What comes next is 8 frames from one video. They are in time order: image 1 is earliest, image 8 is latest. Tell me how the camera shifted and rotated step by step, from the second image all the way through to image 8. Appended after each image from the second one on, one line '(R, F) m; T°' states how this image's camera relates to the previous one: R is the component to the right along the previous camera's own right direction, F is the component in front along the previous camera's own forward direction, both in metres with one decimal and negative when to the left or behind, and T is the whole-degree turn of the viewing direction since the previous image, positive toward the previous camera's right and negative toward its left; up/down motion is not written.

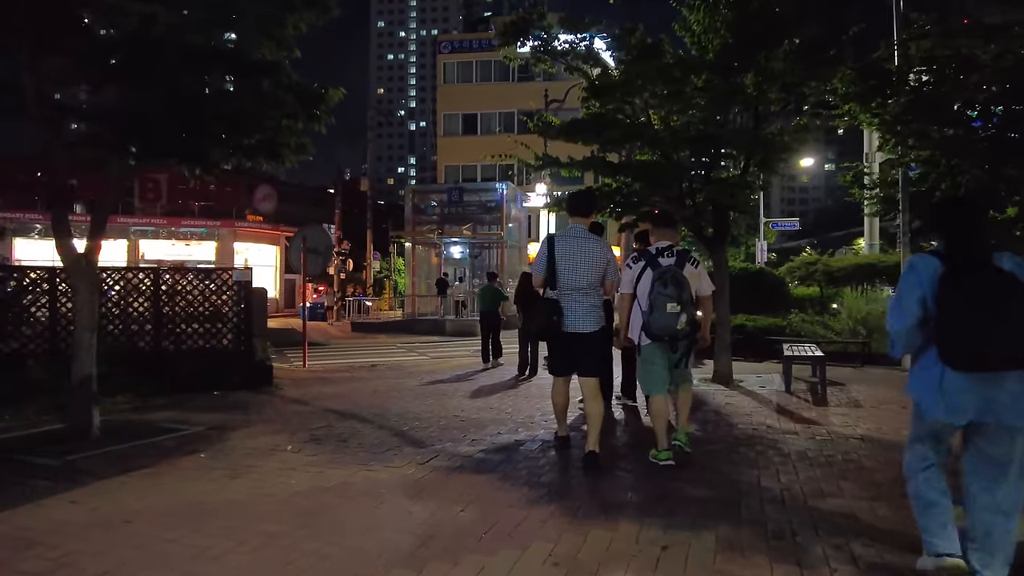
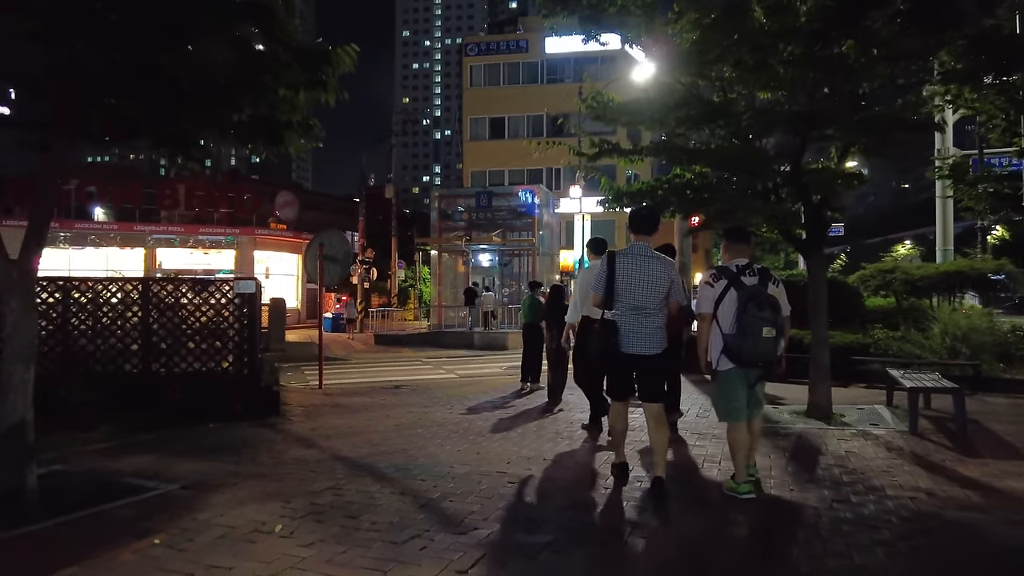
(-0.3, +1.6) m; -2°
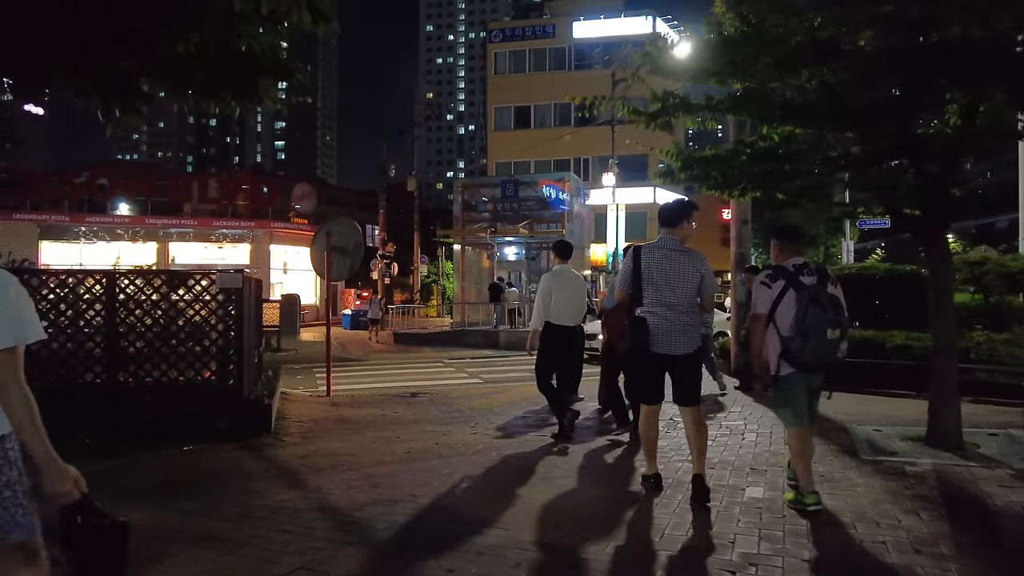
(-0.1, +1.6) m; -2°
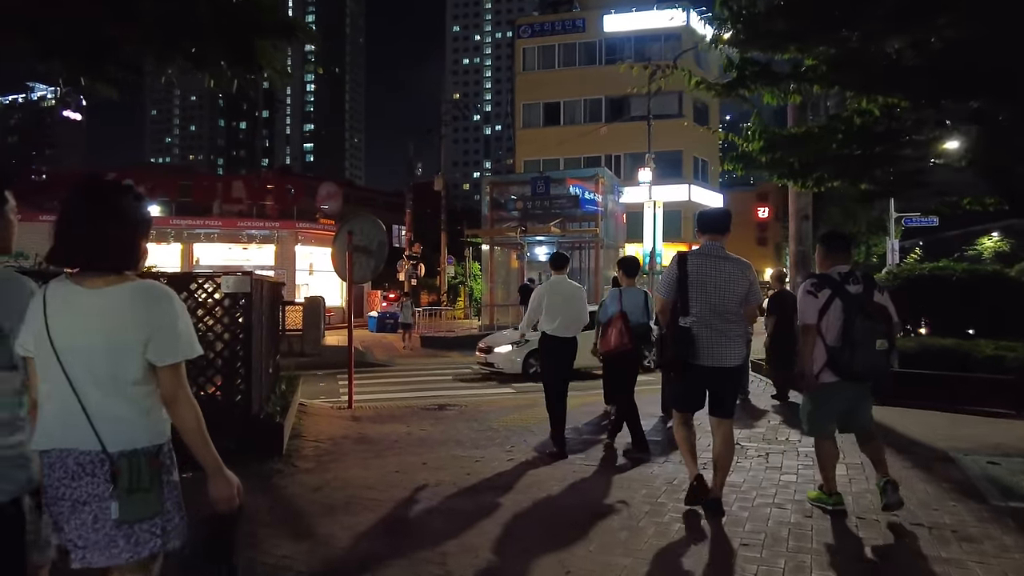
(-0.2, +1.0) m; -2°
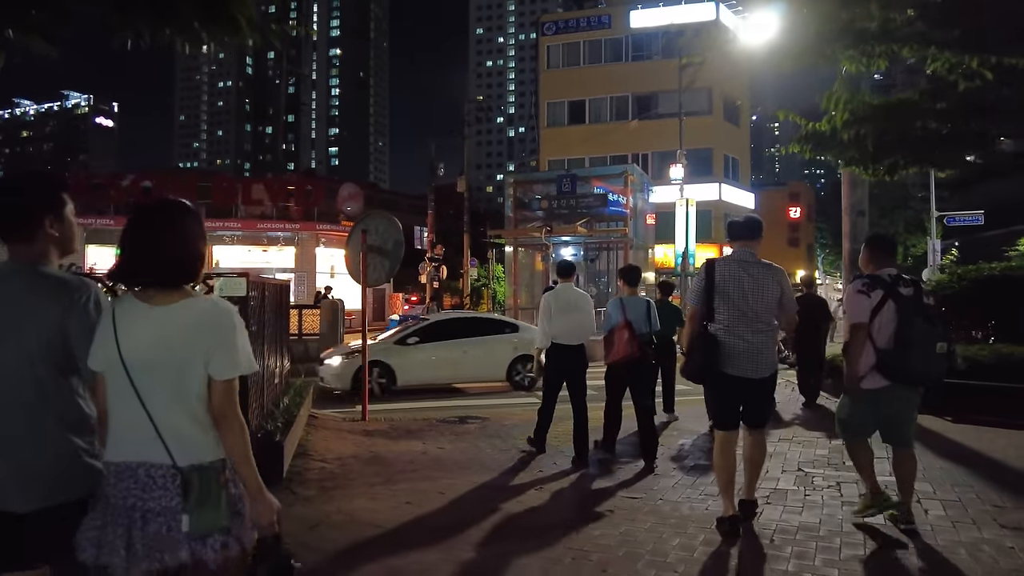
(0.0, +0.8) m; -2°
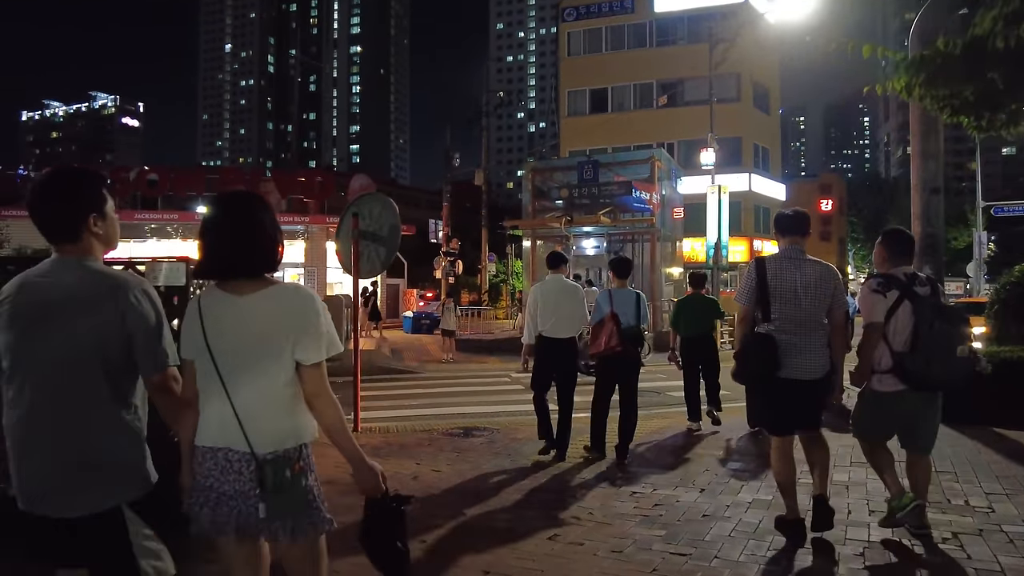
(+0.1, +1.4) m; -2°
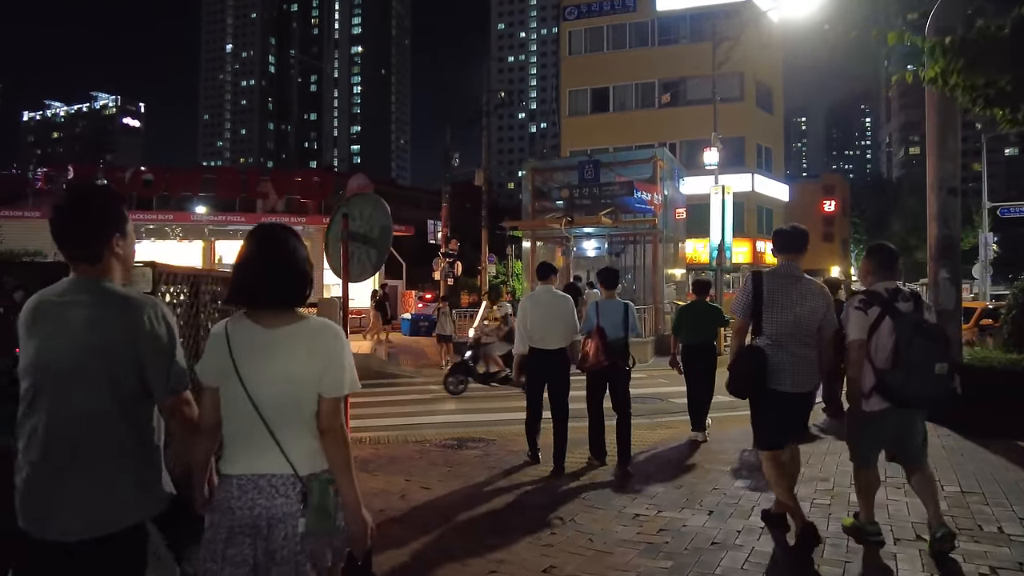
(+0.1, +0.4) m; 0°
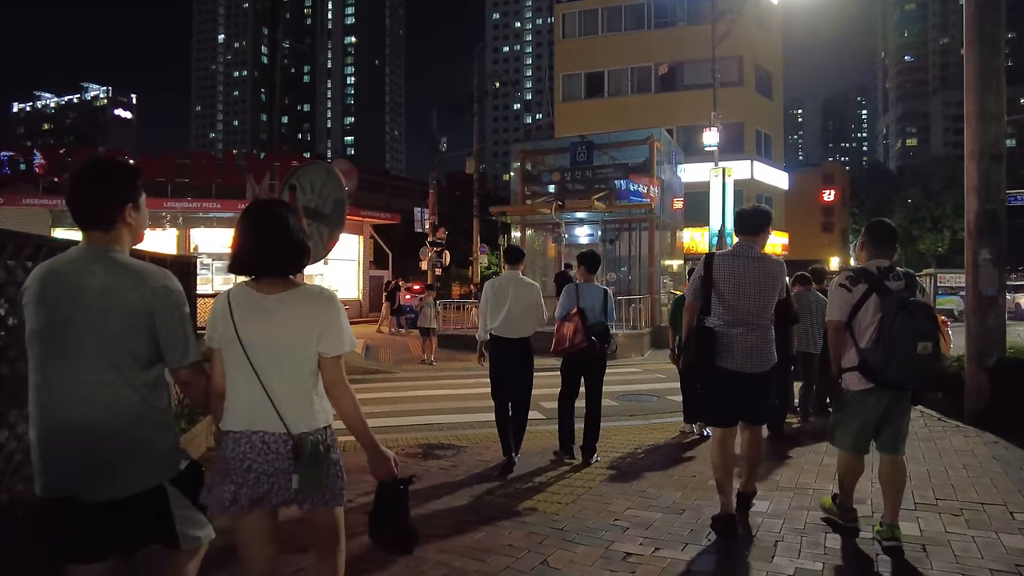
(+0.2, +1.1) m; 0°
